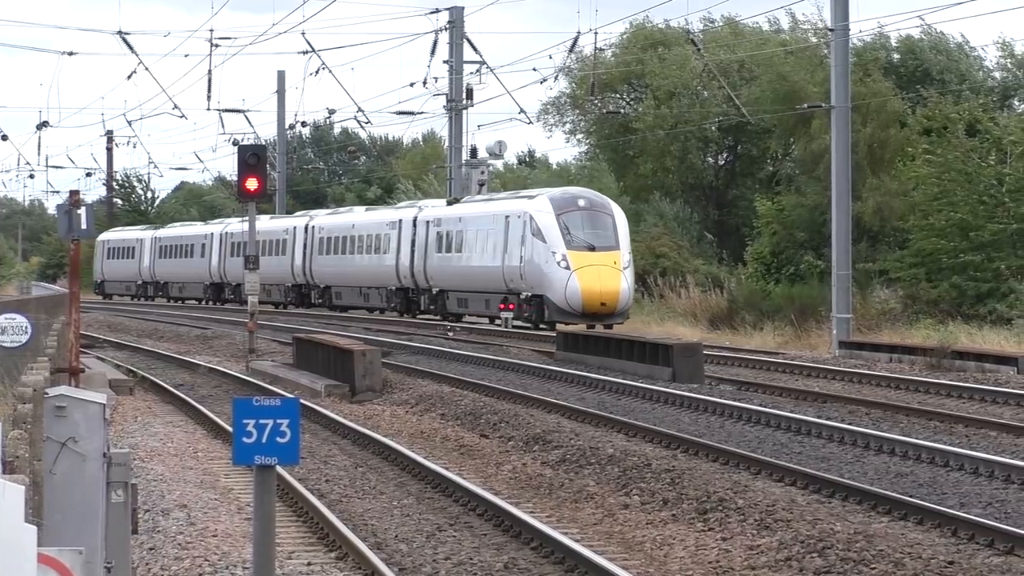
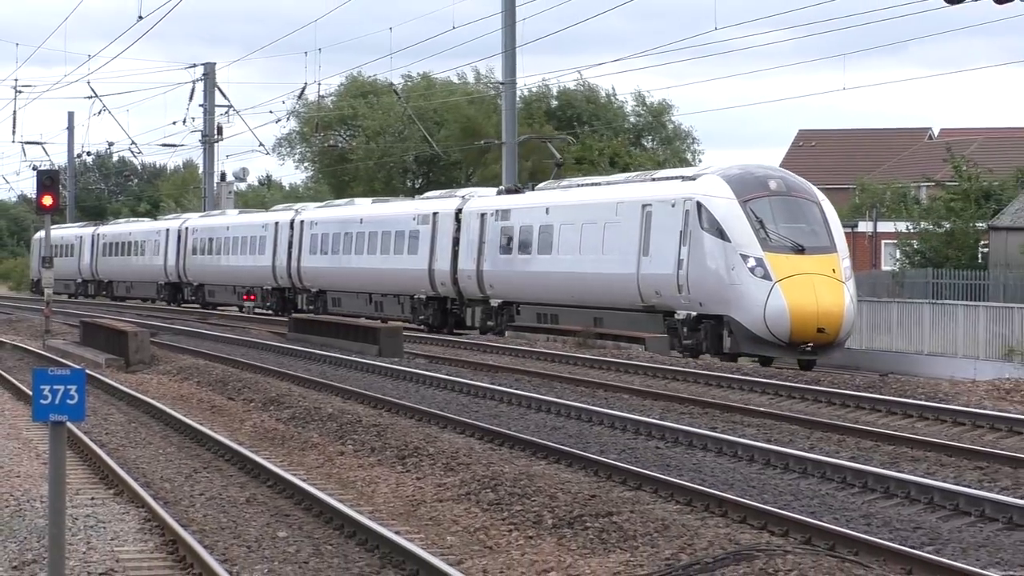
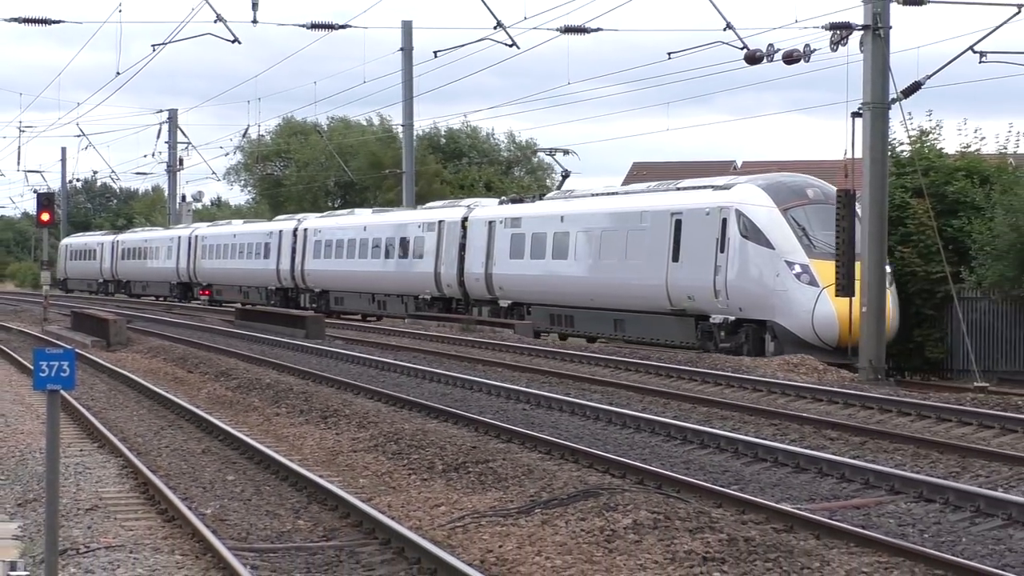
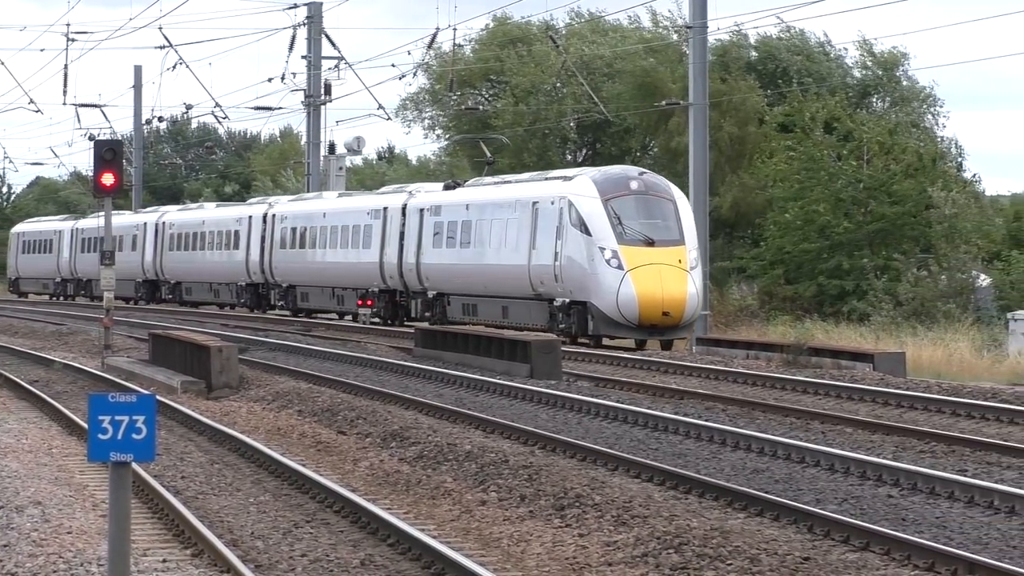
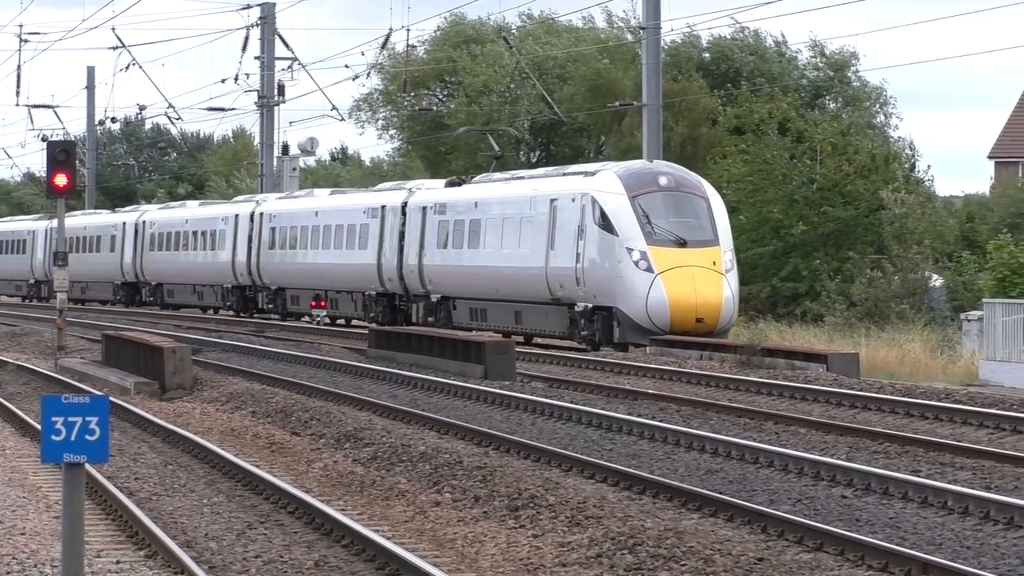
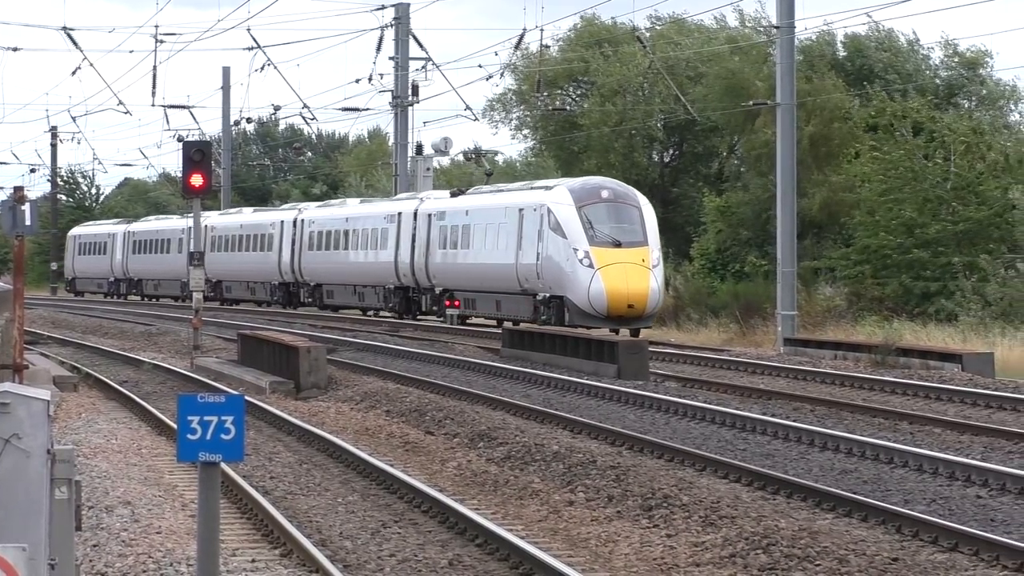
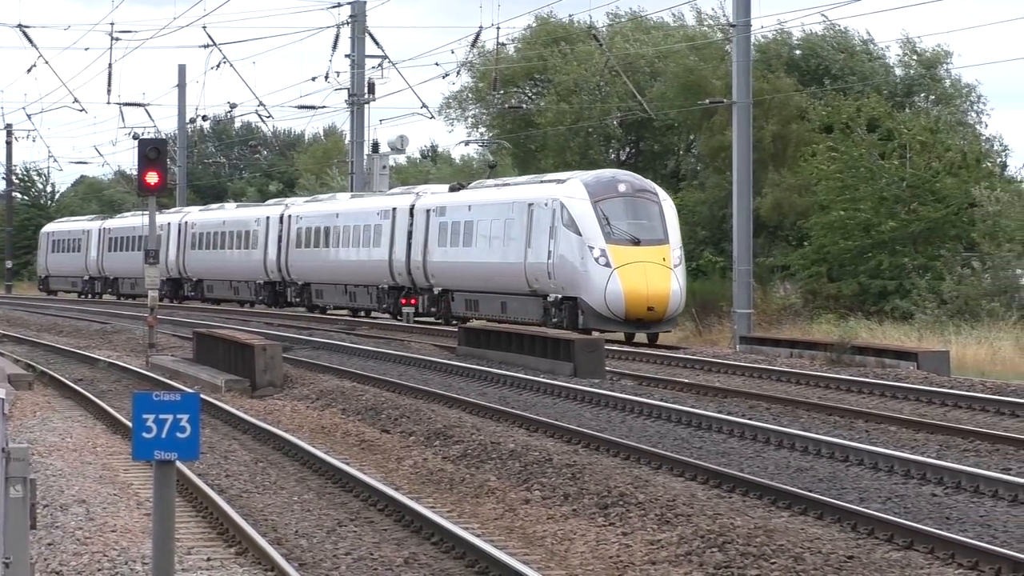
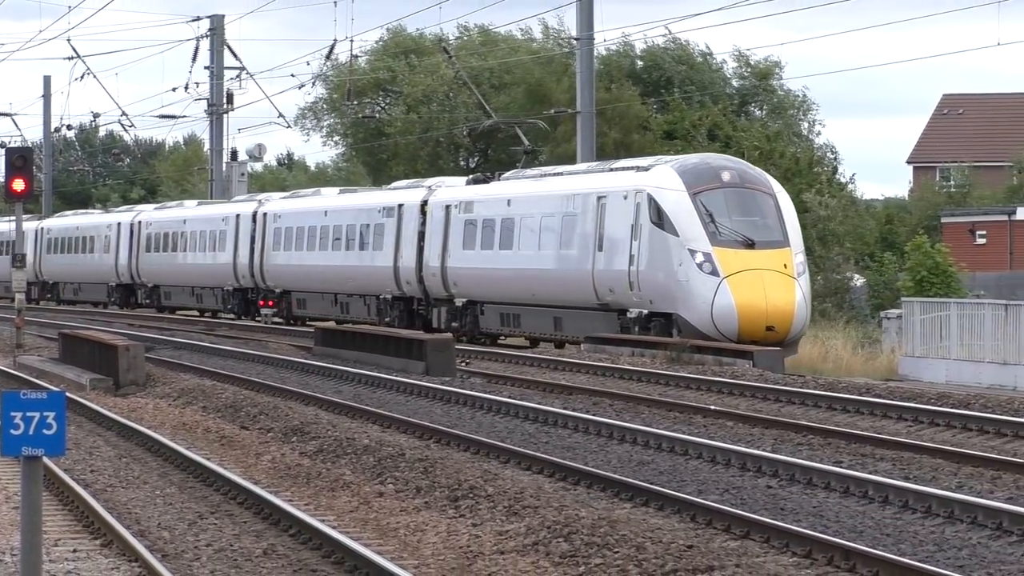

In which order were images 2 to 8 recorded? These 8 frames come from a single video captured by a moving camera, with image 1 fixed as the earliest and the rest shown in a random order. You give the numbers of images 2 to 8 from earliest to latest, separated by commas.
6, 7, 4, 5, 8, 2, 3
